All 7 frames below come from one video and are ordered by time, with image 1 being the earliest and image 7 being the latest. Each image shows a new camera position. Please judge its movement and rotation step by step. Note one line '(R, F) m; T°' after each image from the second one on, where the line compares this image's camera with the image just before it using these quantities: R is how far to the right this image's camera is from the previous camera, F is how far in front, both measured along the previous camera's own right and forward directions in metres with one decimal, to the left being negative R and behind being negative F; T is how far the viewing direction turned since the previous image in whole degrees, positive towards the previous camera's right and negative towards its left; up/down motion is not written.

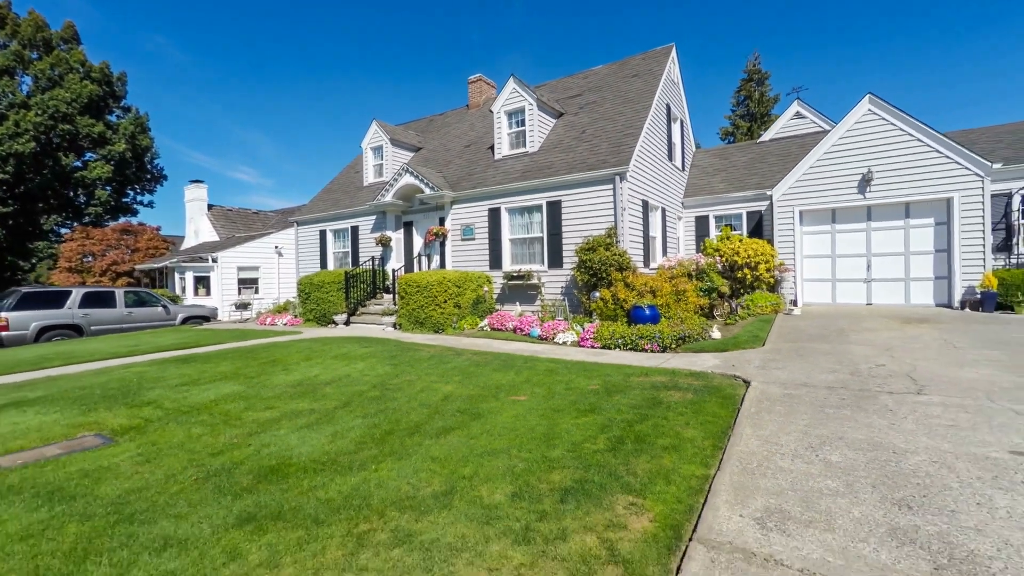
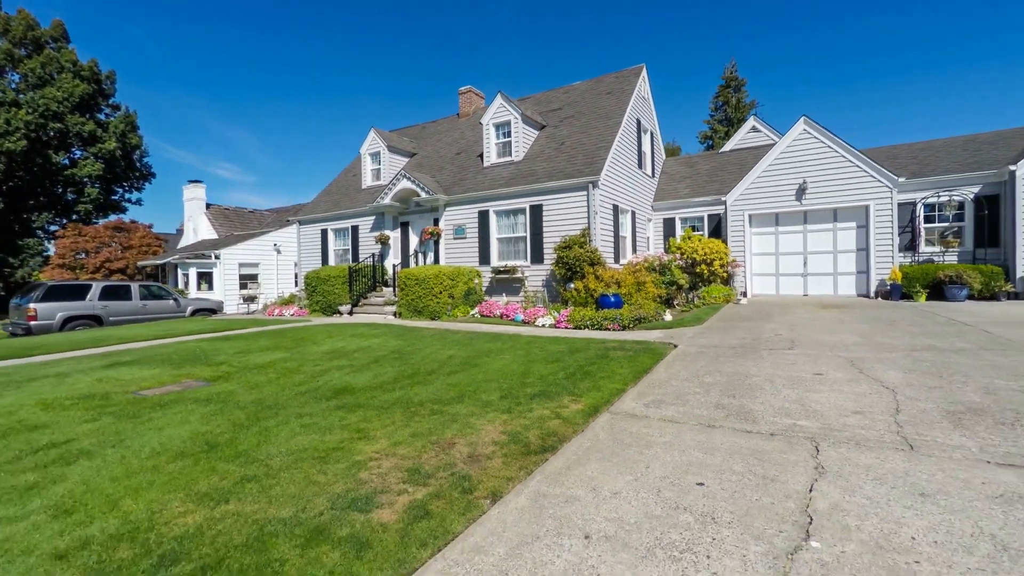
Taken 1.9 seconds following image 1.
(0.0, -1.9) m; +2°
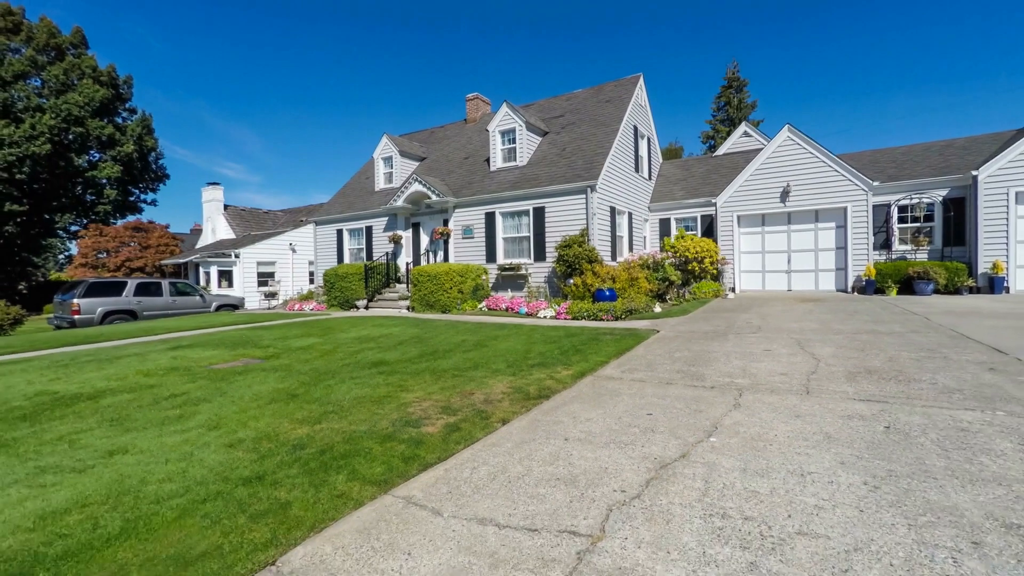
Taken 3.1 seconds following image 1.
(0.0, -1.2) m; -1°
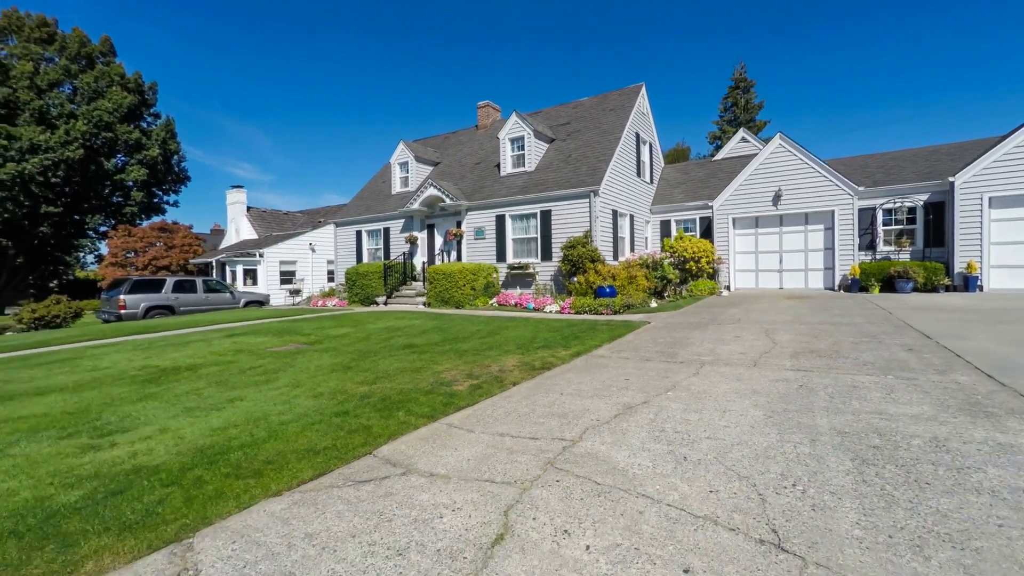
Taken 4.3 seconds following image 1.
(0.0, -1.3) m; -1°
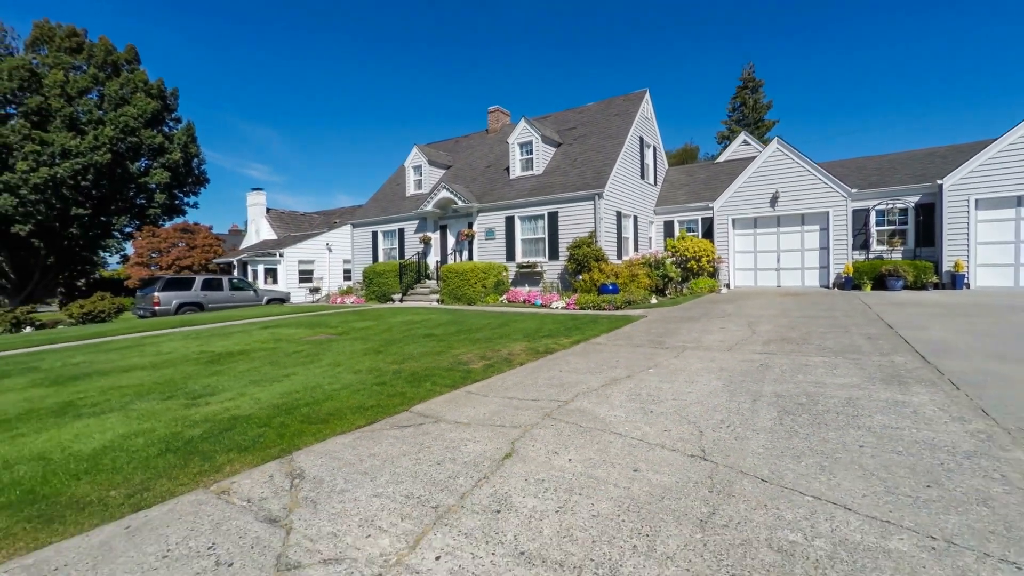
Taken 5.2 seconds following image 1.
(0.0, -1.0) m; -1°
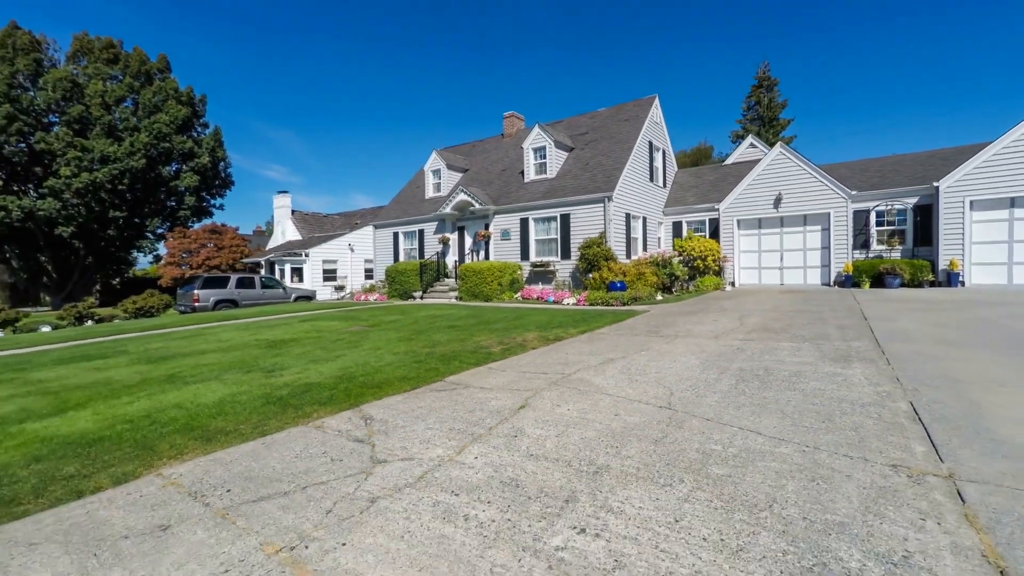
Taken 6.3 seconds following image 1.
(0.0, -1.1) m; -2°
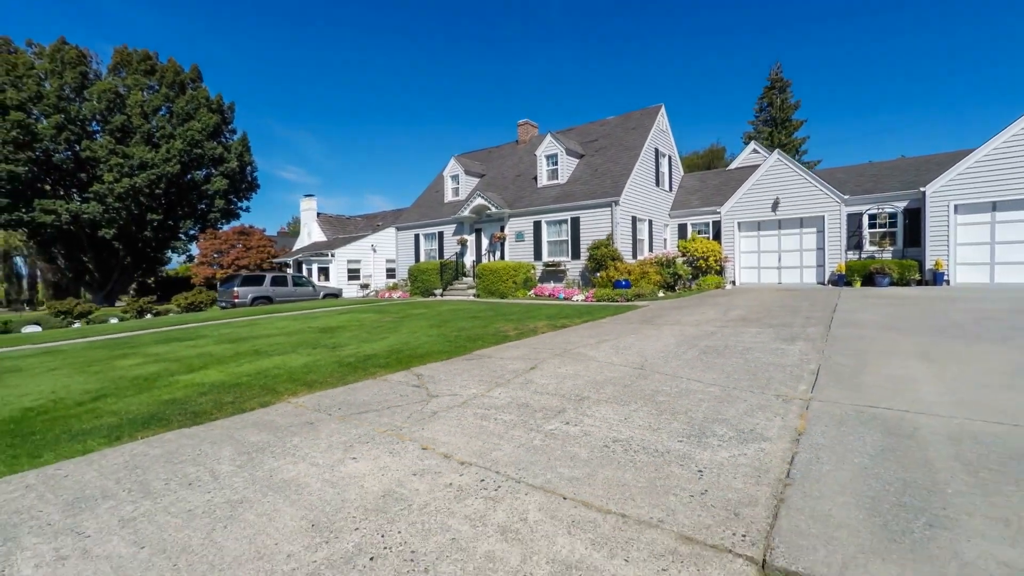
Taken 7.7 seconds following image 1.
(0.0, -1.5) m; -2°
